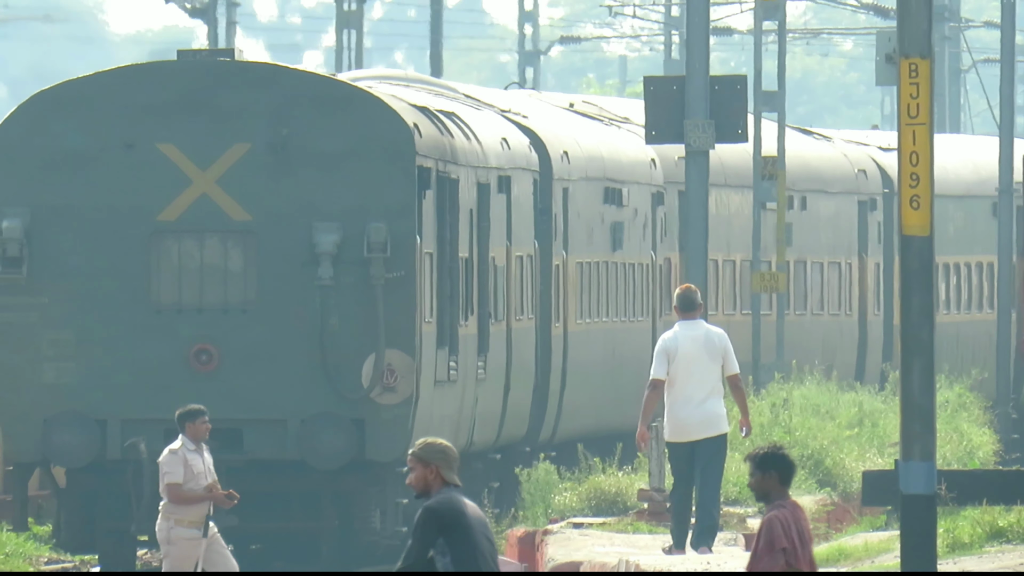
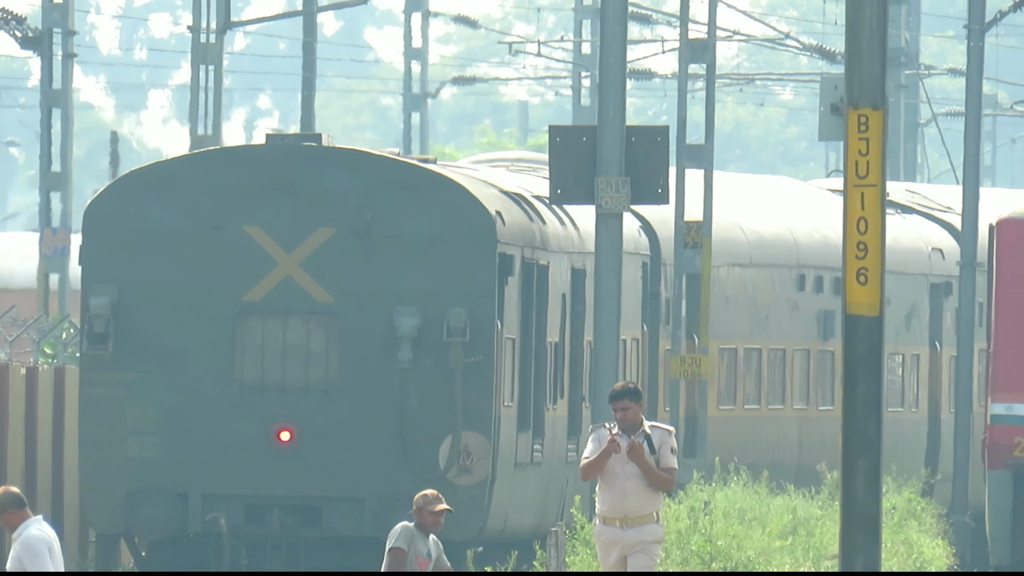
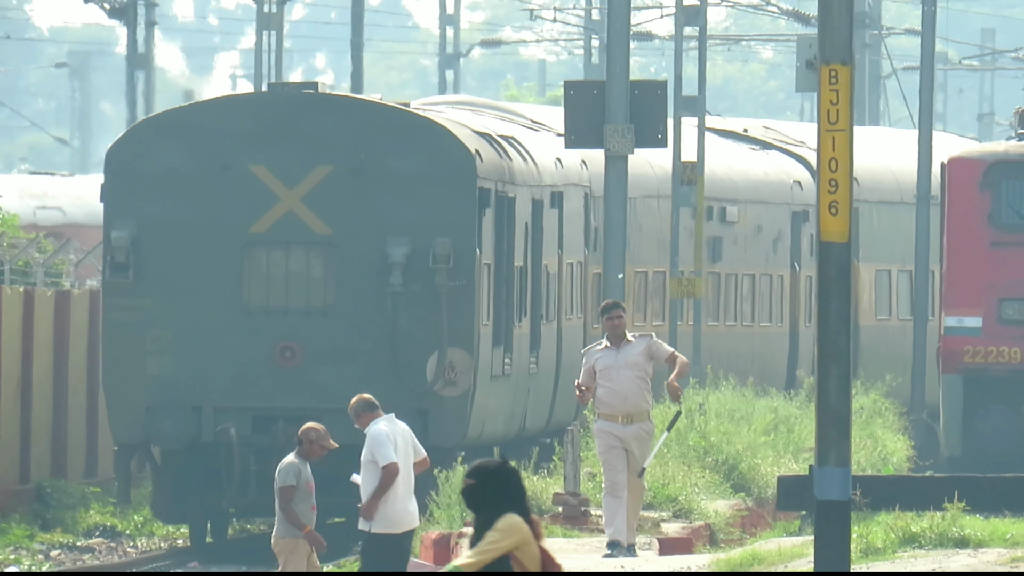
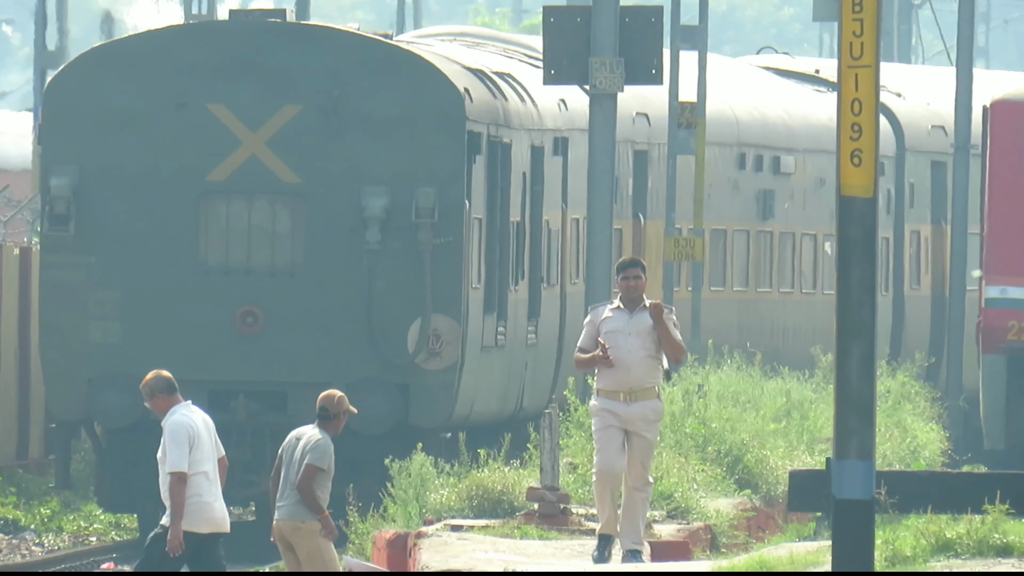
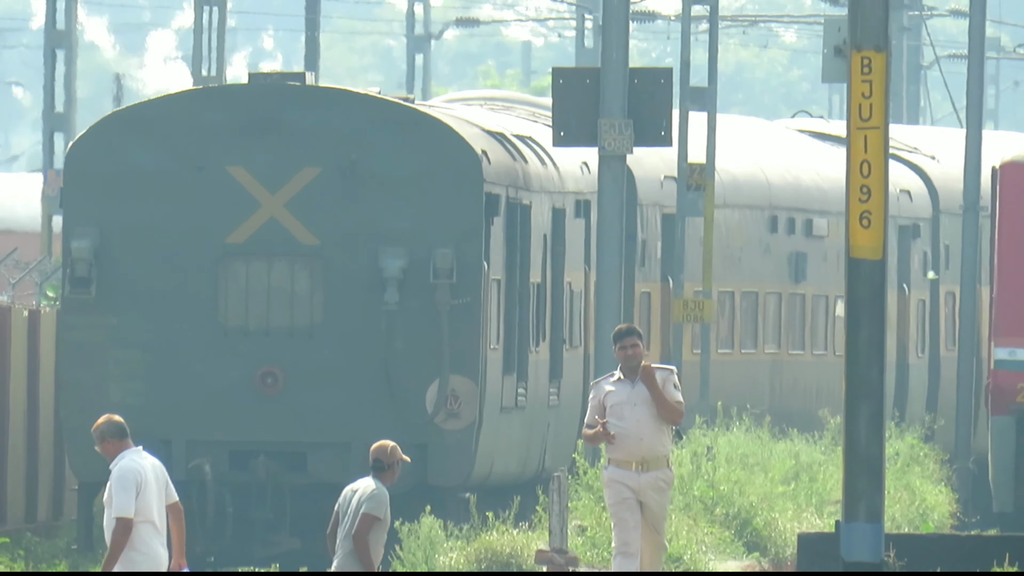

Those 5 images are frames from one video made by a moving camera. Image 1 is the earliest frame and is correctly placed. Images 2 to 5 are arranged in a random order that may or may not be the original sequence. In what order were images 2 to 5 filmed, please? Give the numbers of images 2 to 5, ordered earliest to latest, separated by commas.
3, 4, 5, 2
